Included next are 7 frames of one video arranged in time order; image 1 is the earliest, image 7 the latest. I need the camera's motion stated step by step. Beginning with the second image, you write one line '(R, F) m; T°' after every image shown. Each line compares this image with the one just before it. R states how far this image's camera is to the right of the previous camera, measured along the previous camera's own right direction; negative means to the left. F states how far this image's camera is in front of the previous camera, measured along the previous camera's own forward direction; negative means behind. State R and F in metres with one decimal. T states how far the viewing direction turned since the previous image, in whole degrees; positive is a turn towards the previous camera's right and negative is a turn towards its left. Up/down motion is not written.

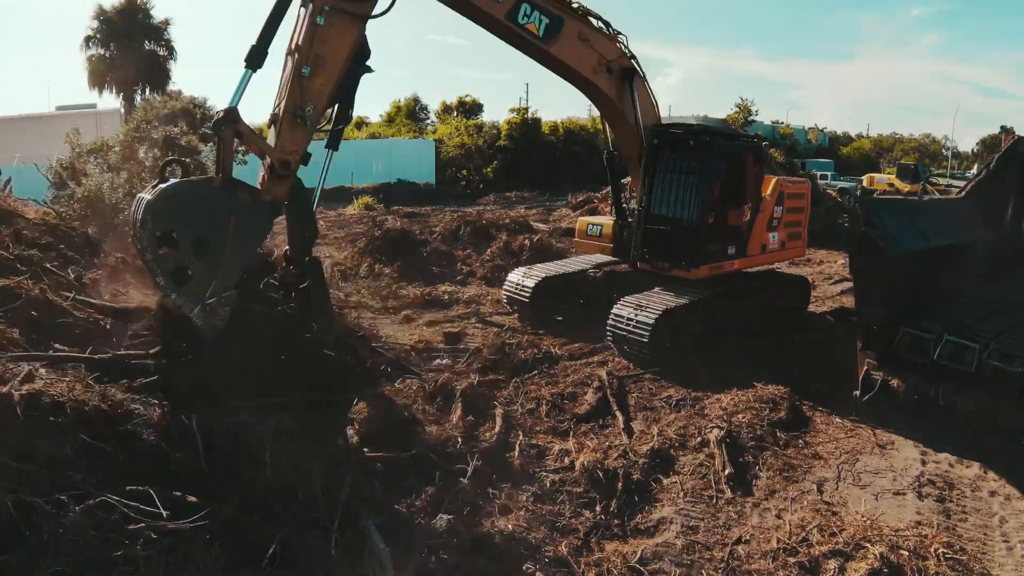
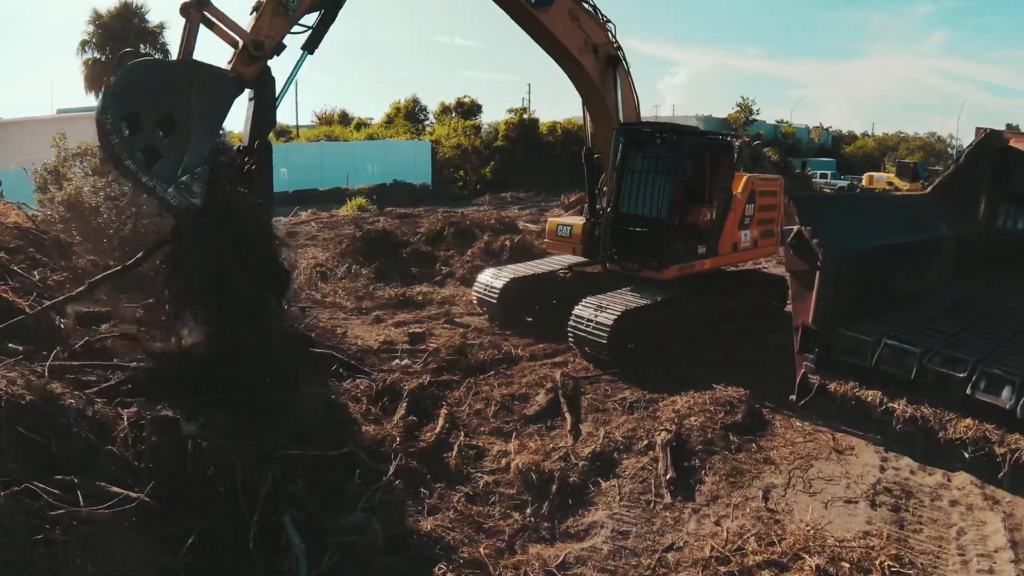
(+0.6, +0.1) m; -3°
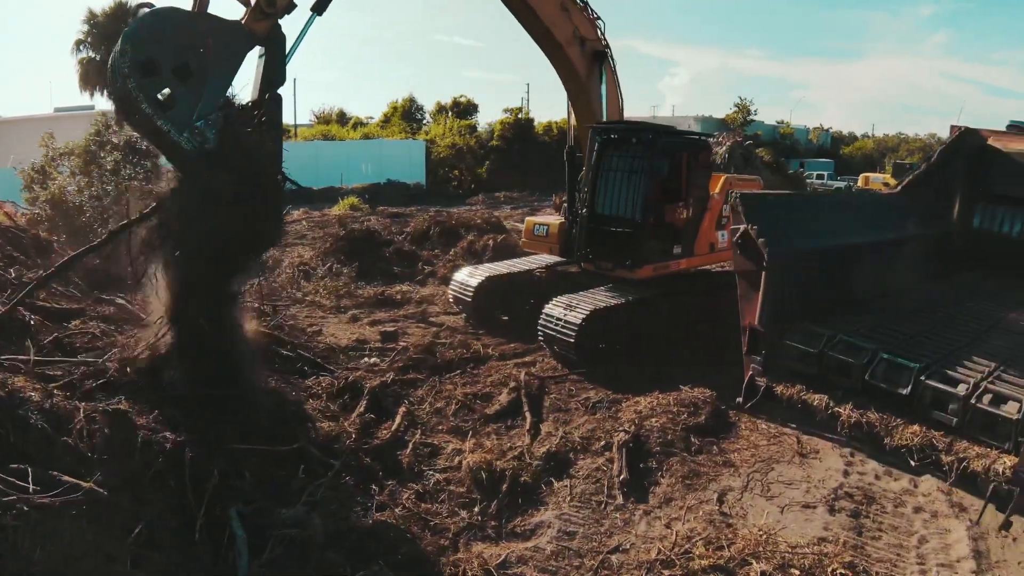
(+0.4, 0.0) m; -2°
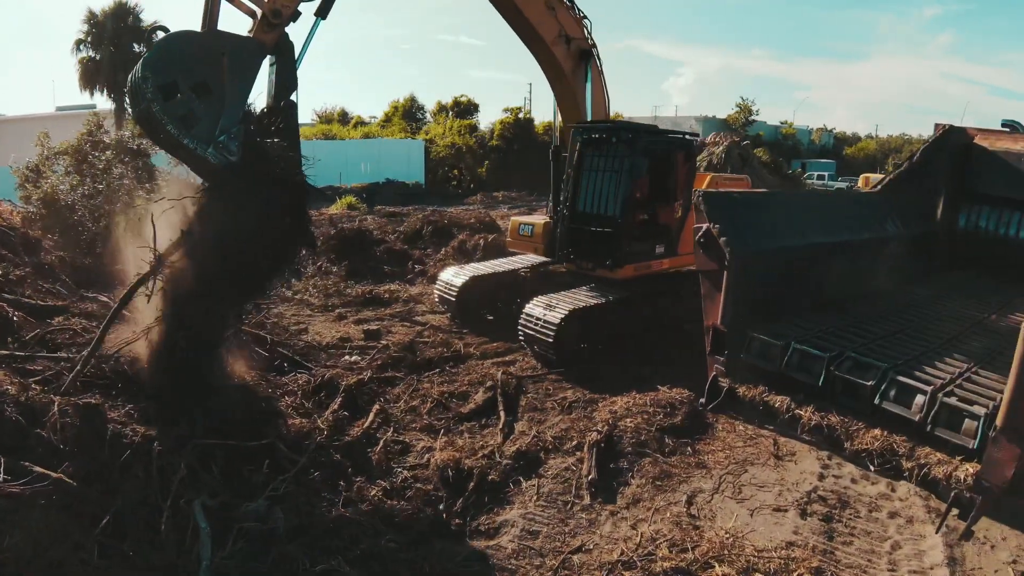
(+0.3, 0.0) m; -1°
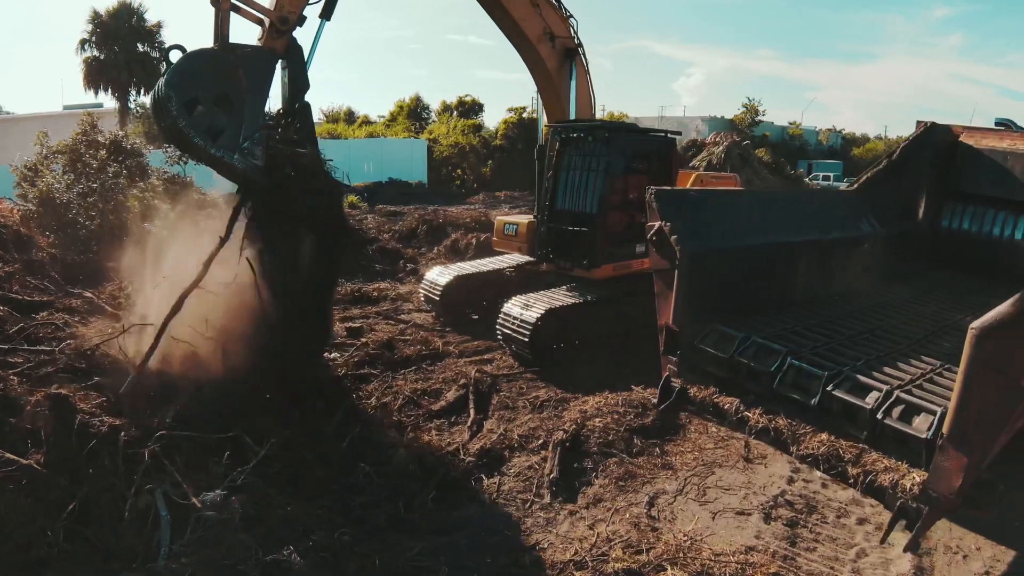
(+0.4, 0.0) m; -2°
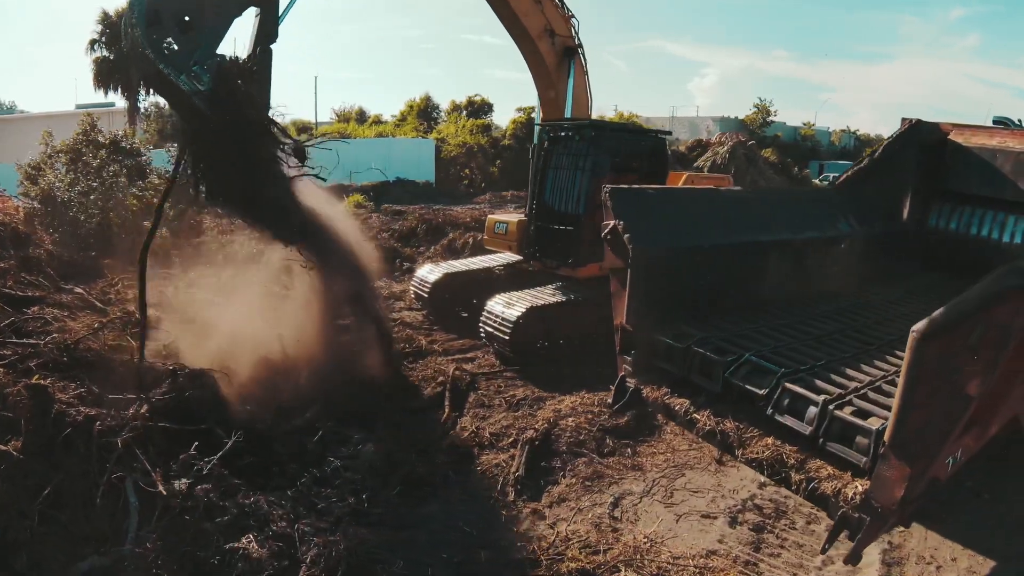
(+0.4, 0.0) m; -3°
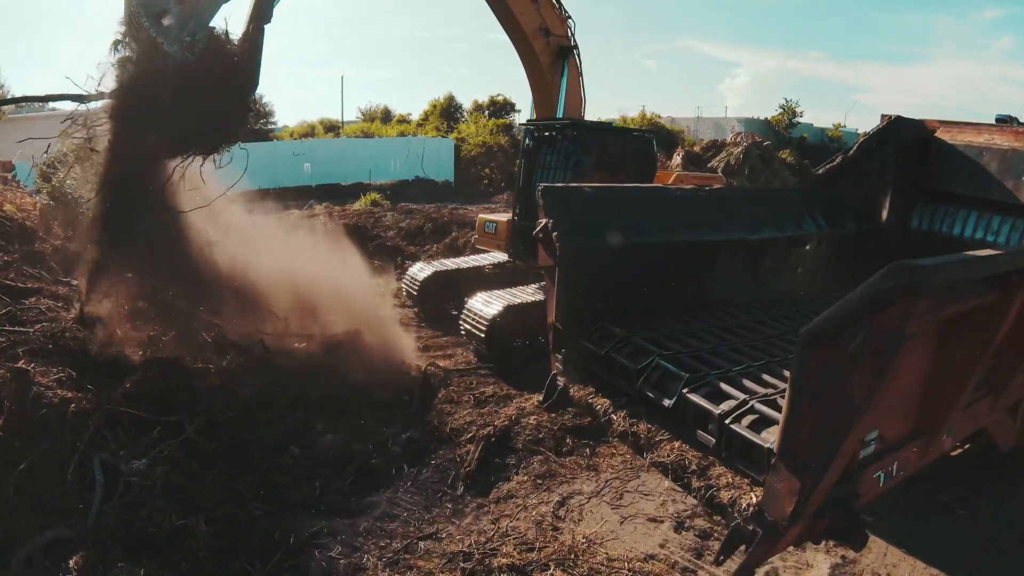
(+0.6, 0.0) m; -5°
